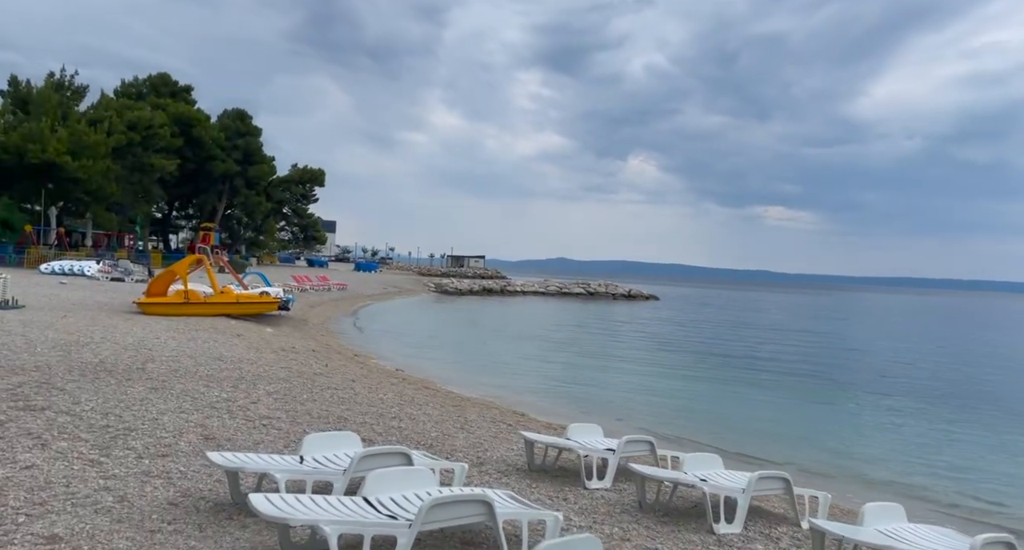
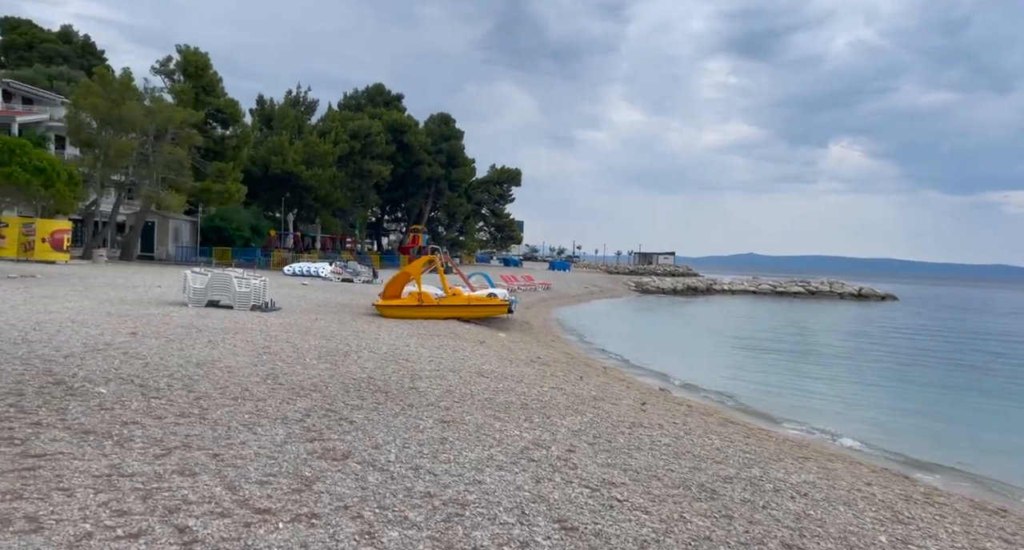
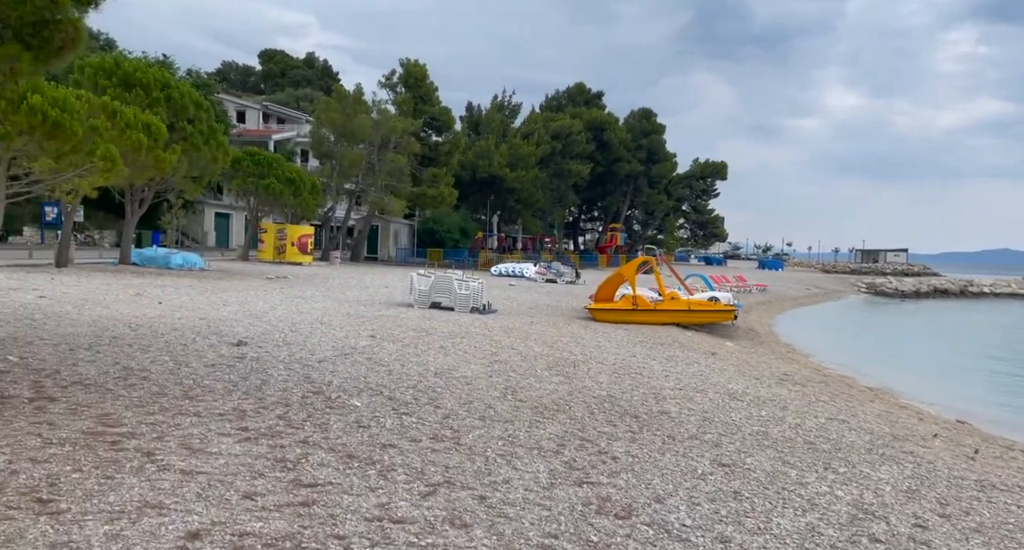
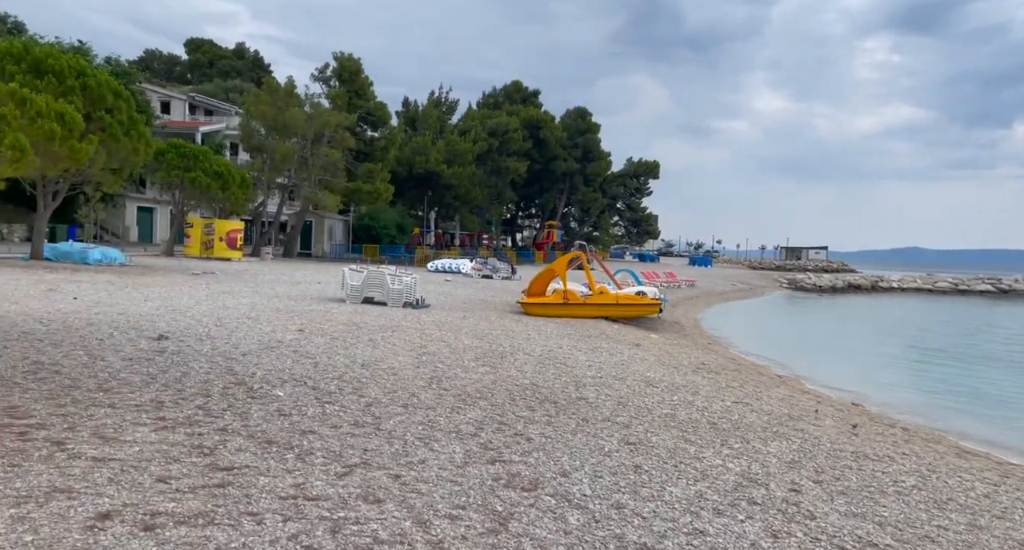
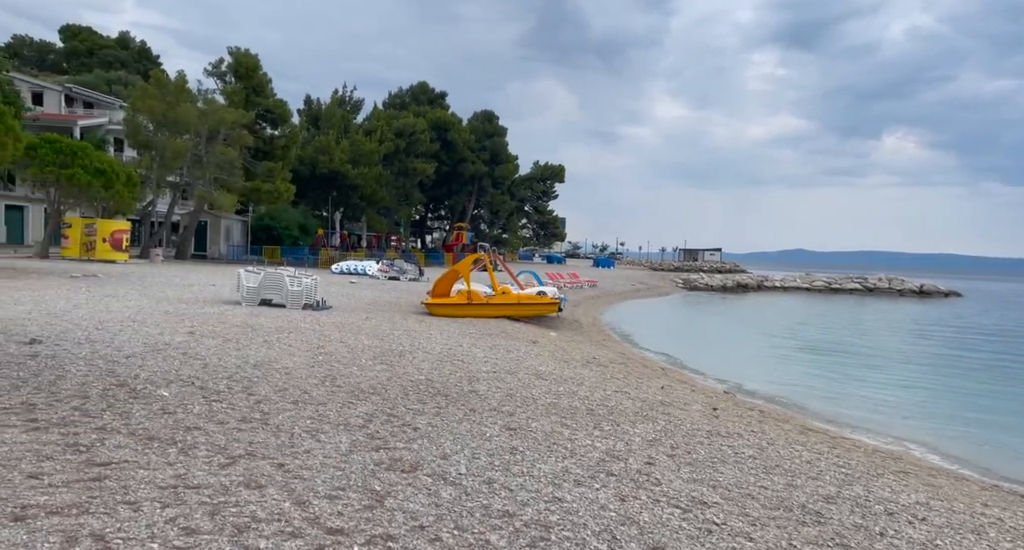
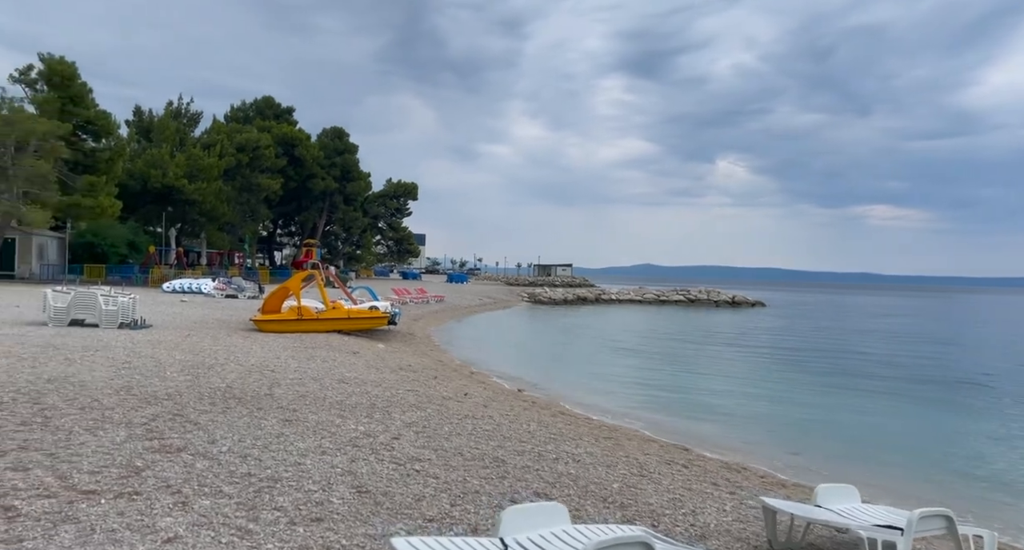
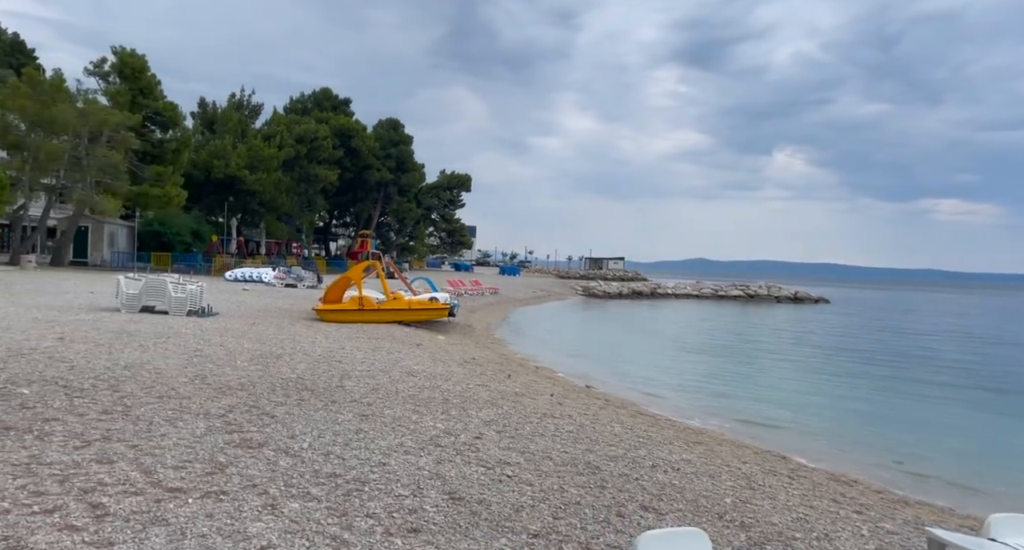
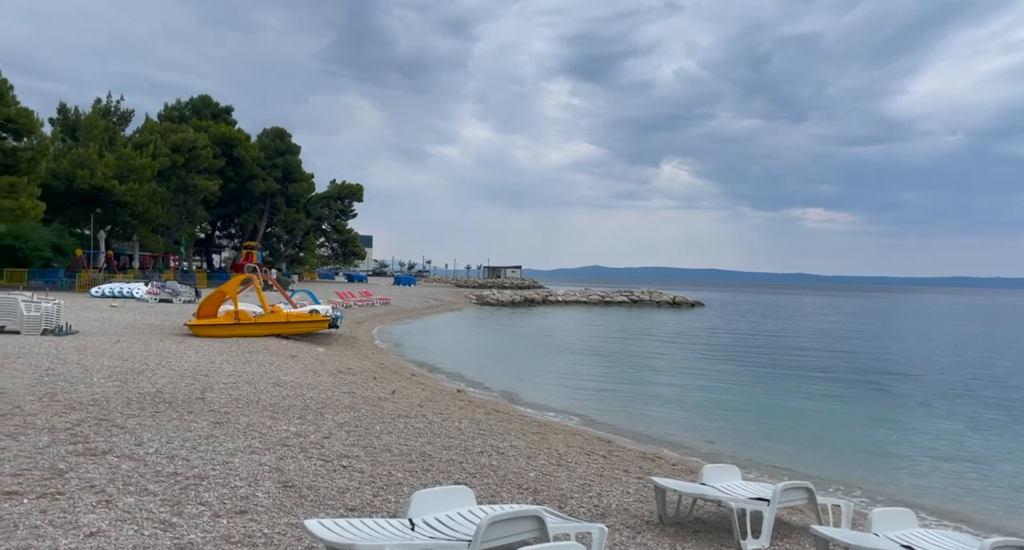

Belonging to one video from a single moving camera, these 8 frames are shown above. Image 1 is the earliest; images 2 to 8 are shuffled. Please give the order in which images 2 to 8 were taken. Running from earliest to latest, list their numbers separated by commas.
8, 6, 7, 2, 5, 4, 3
